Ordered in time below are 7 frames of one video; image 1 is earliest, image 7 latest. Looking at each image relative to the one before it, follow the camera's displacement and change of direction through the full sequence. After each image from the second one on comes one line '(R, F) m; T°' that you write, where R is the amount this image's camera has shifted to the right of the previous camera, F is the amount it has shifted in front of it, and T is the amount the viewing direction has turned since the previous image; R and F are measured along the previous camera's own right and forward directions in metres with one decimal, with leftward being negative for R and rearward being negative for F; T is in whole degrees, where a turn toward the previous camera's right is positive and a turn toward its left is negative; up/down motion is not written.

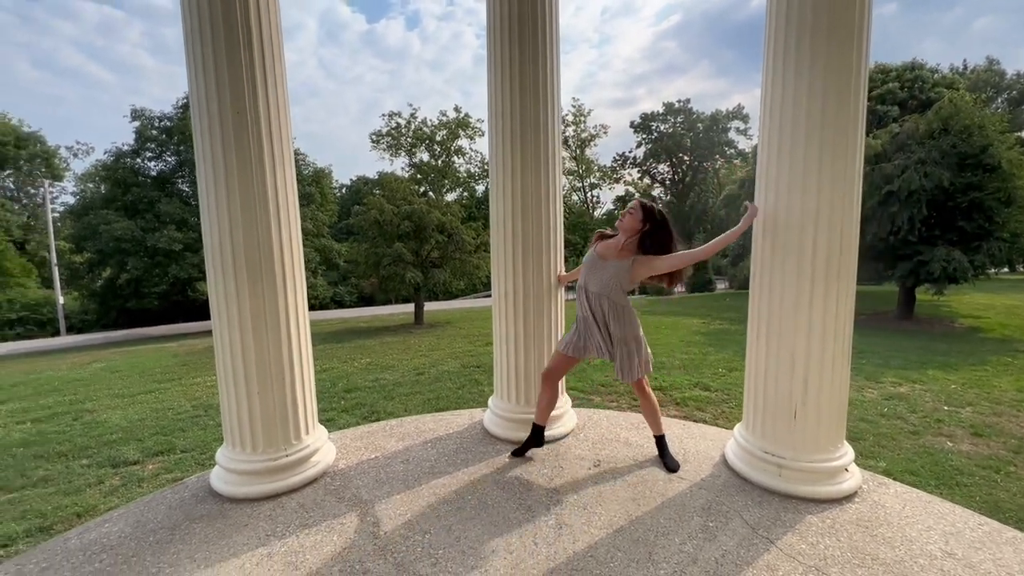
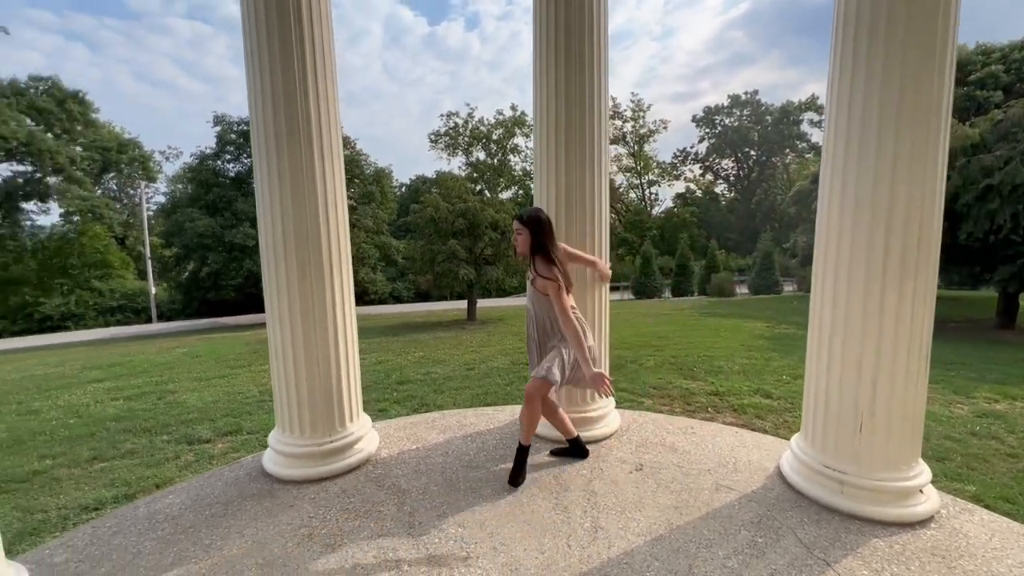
(+0.1, +0.1) m; -7°
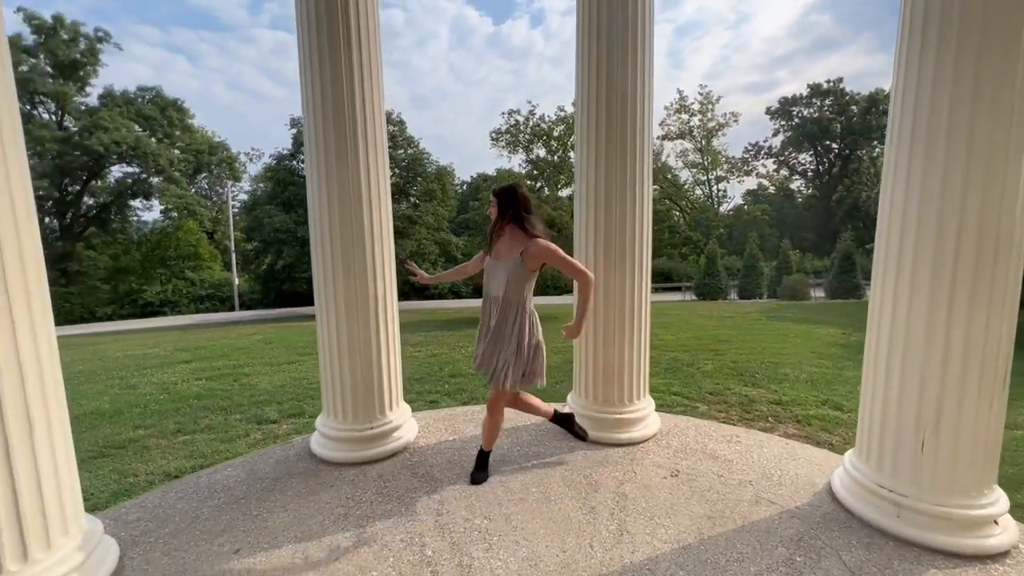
(+0.2, 0.0) m; -7°
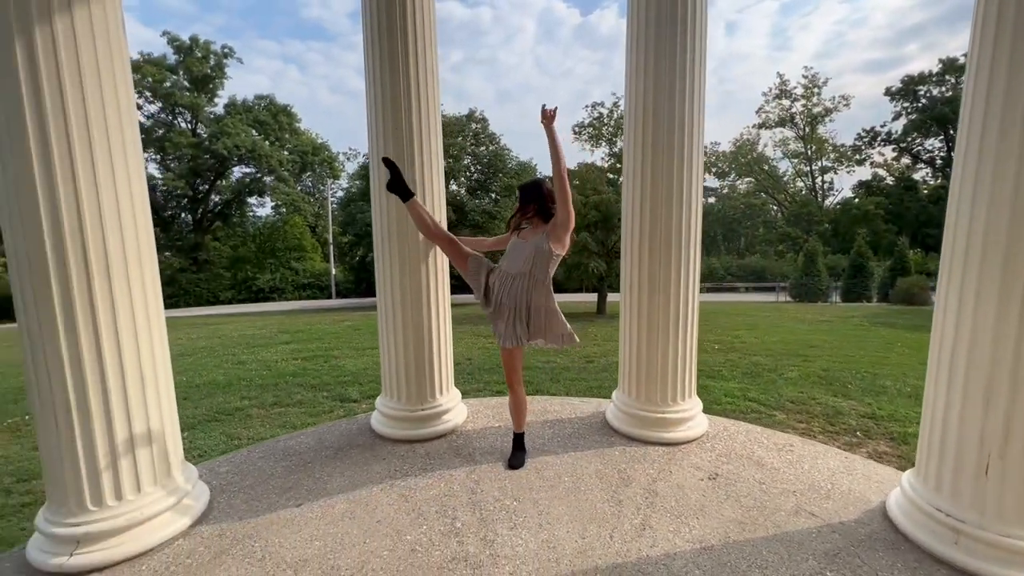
(+0.4, -0.2) m; -10°
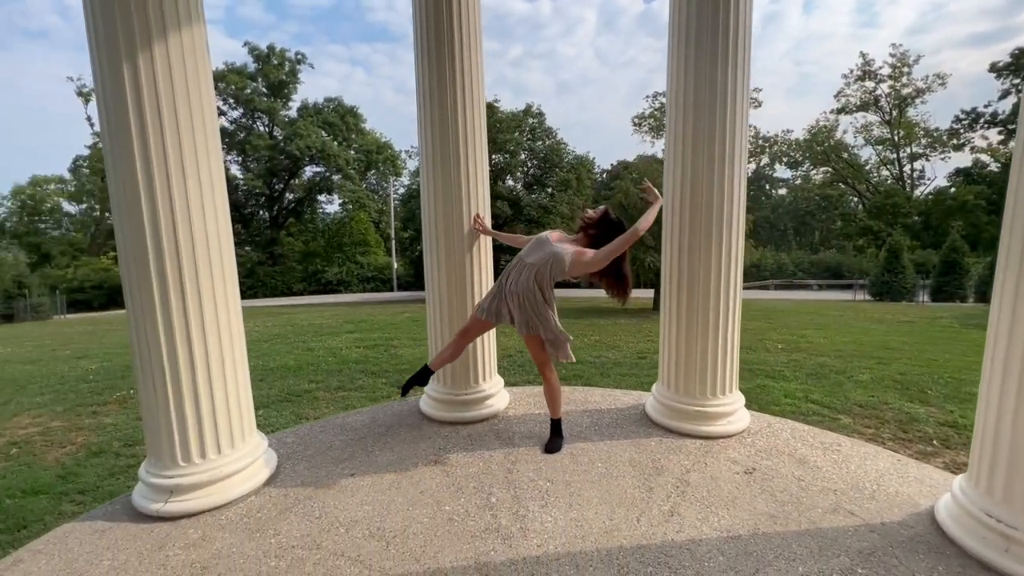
(+0.2, -0.2) m; -7°
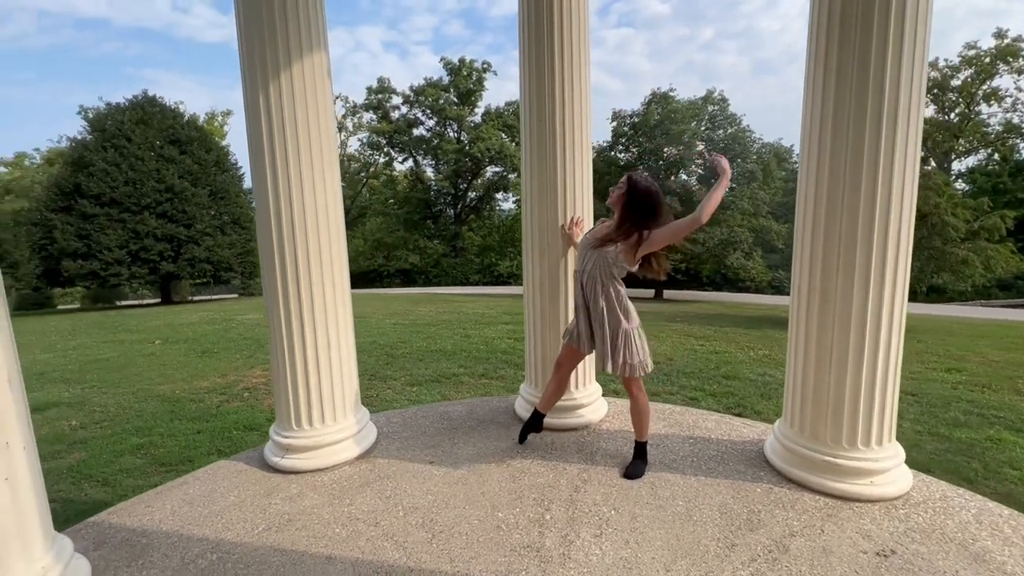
(+0.8, +0.3) m; -20°
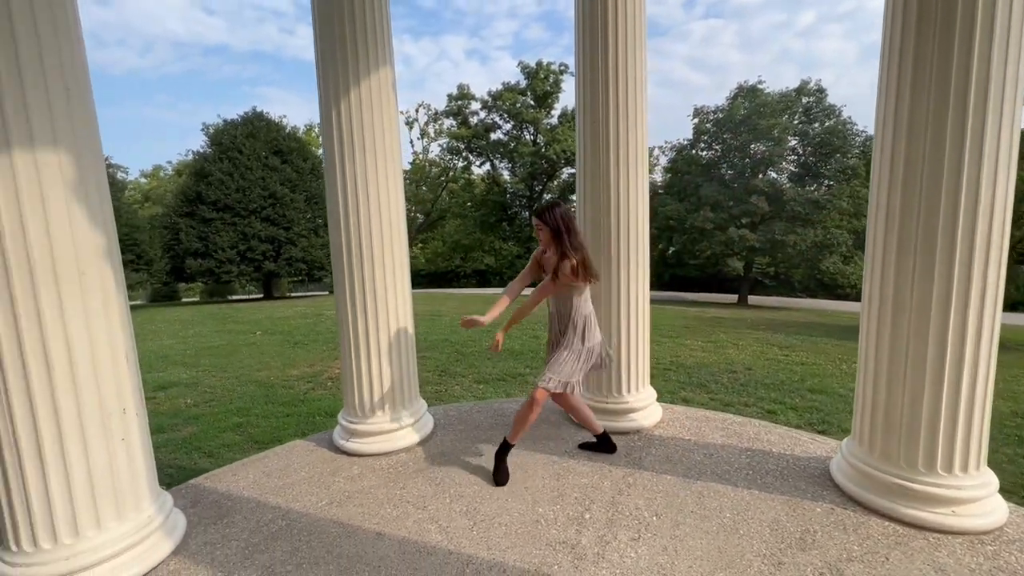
(+0.2, -0.1) m; -9°
